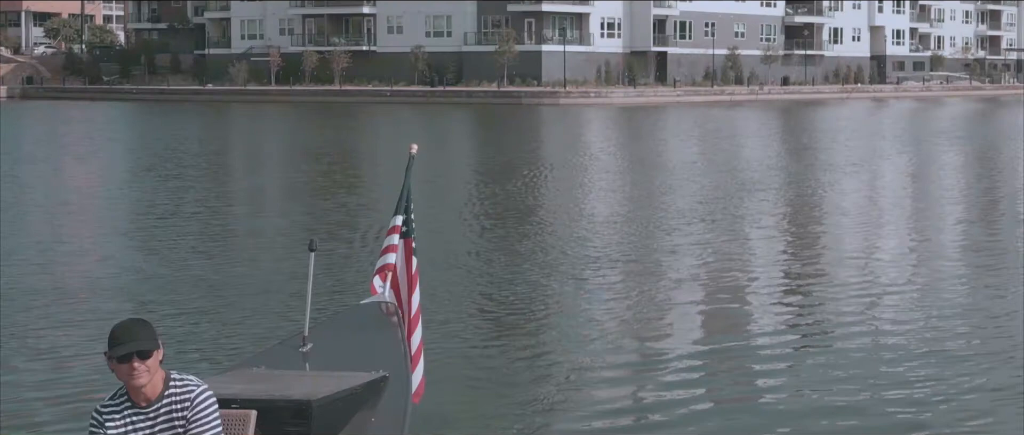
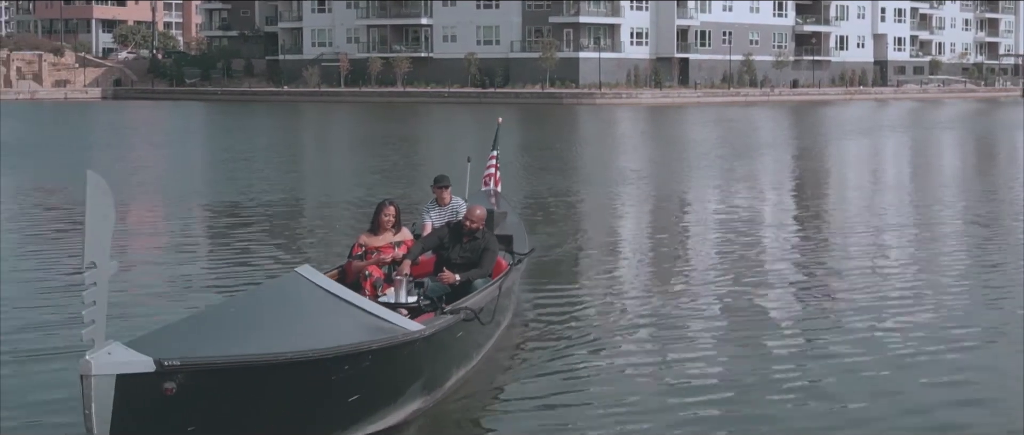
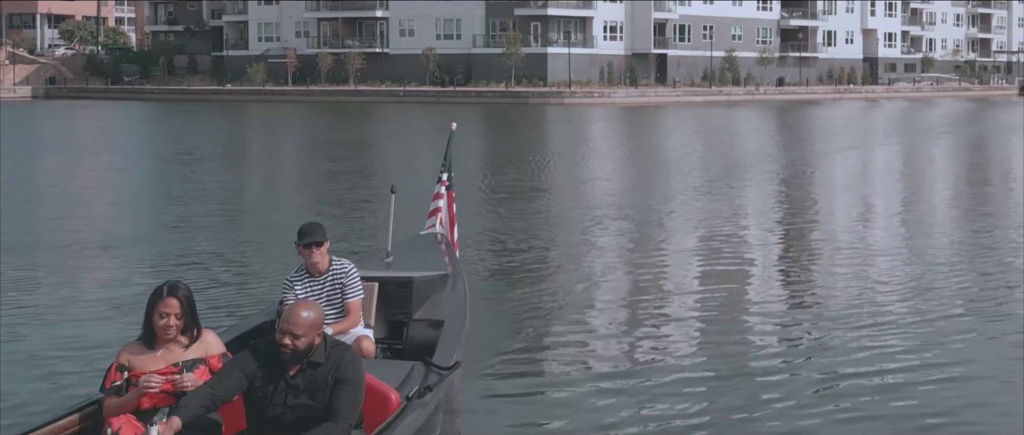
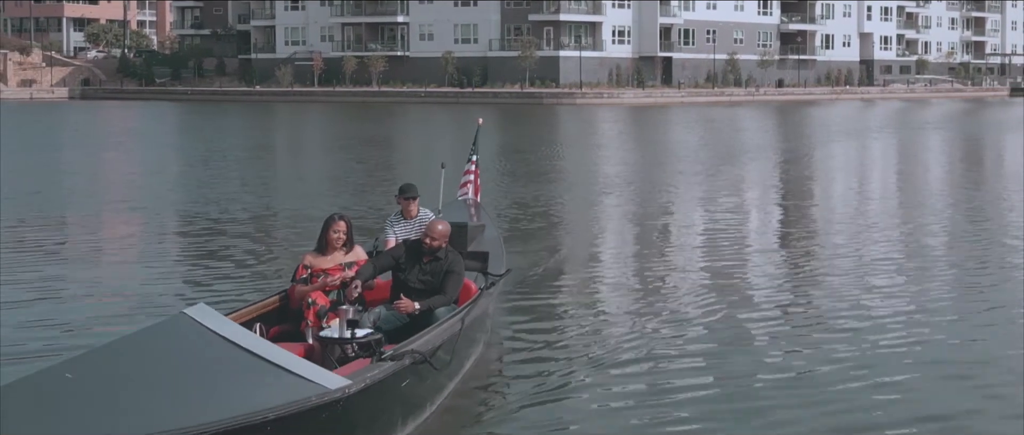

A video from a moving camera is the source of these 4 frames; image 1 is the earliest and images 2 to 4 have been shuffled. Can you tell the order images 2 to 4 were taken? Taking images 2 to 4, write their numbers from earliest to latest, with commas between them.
3, 4, 2
